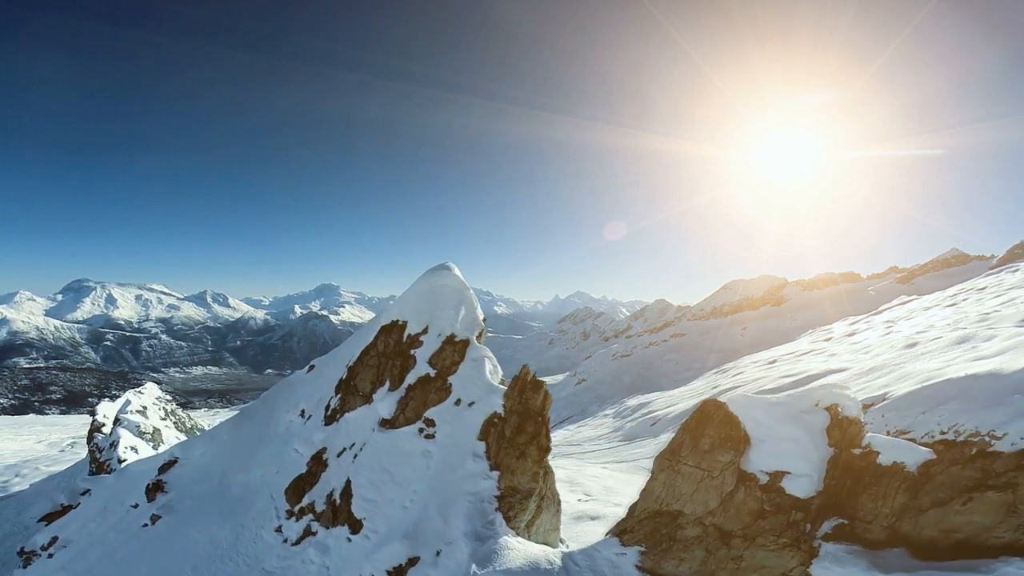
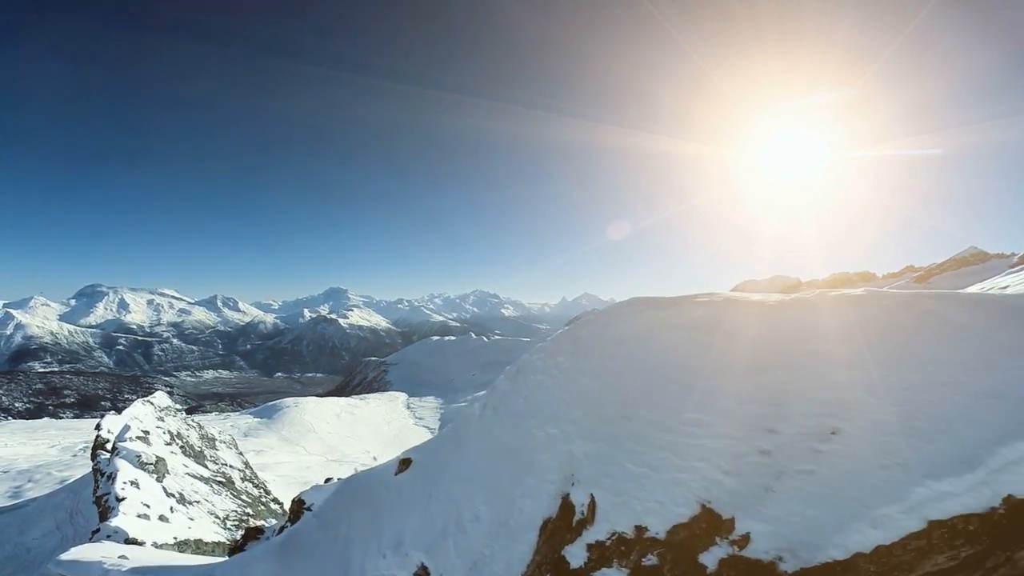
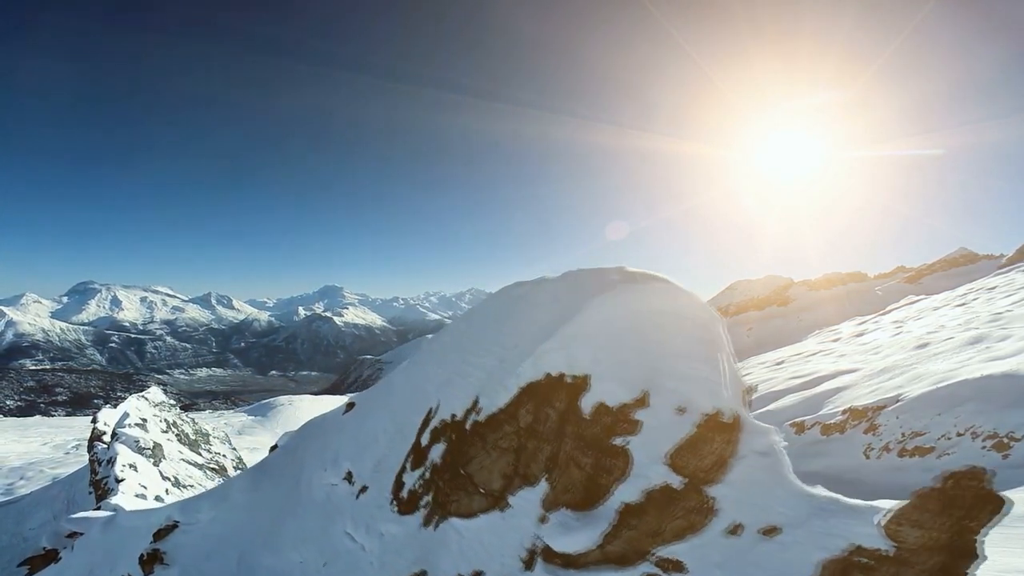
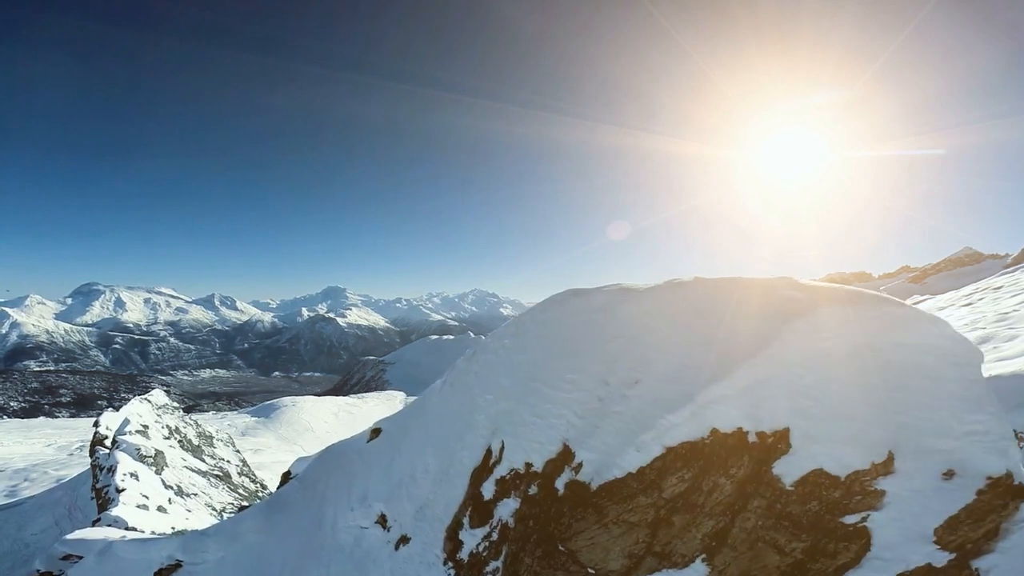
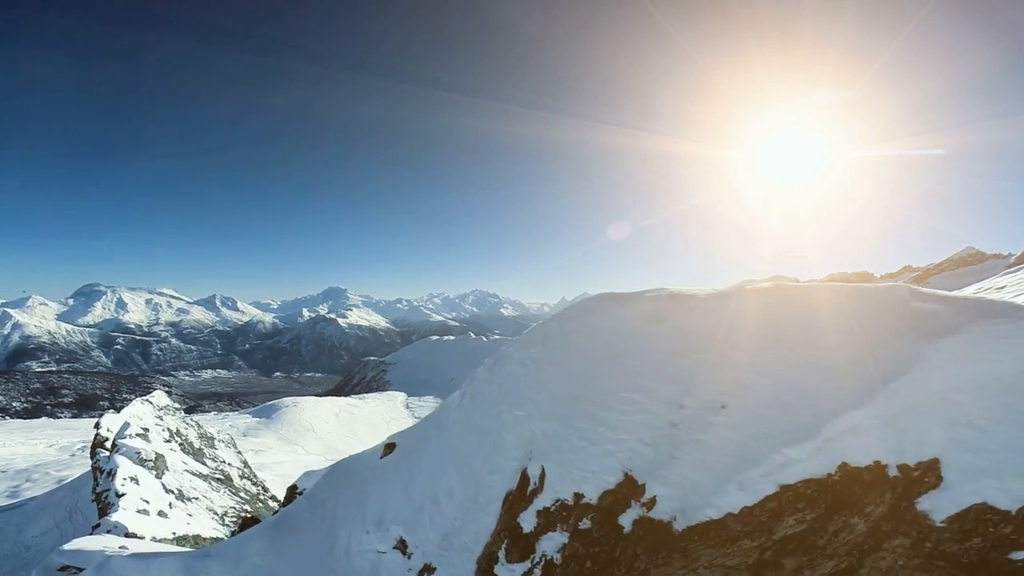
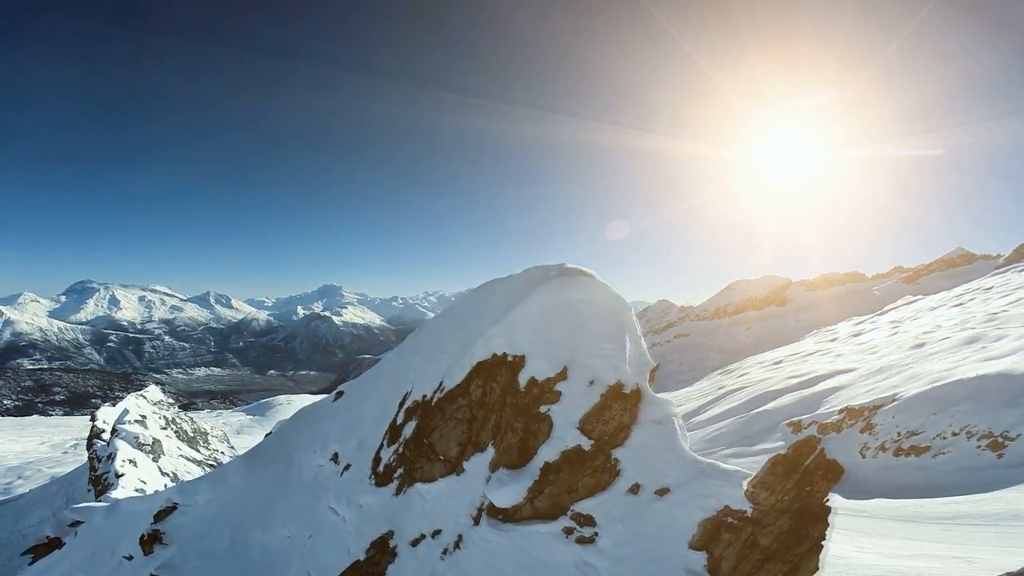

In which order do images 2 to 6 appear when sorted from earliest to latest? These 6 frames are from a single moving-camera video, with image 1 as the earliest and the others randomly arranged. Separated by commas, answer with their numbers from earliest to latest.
6, 3, 4, 5, 2
